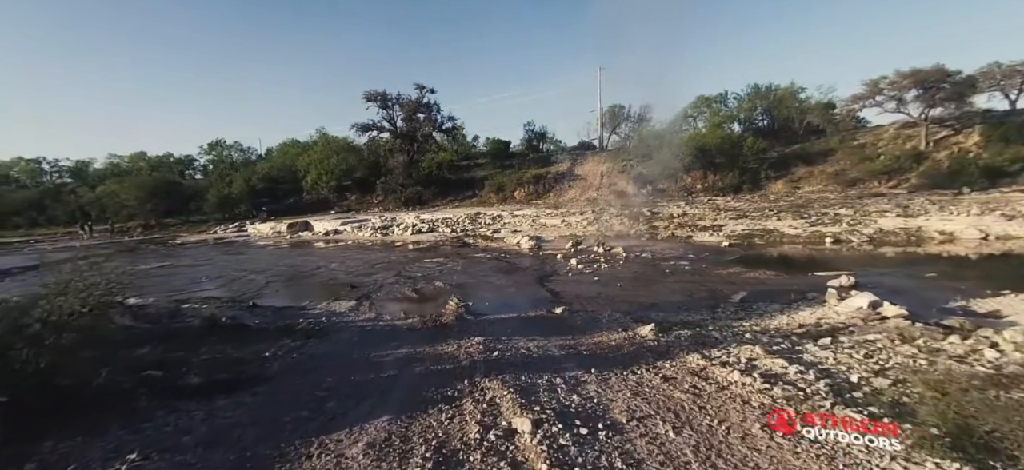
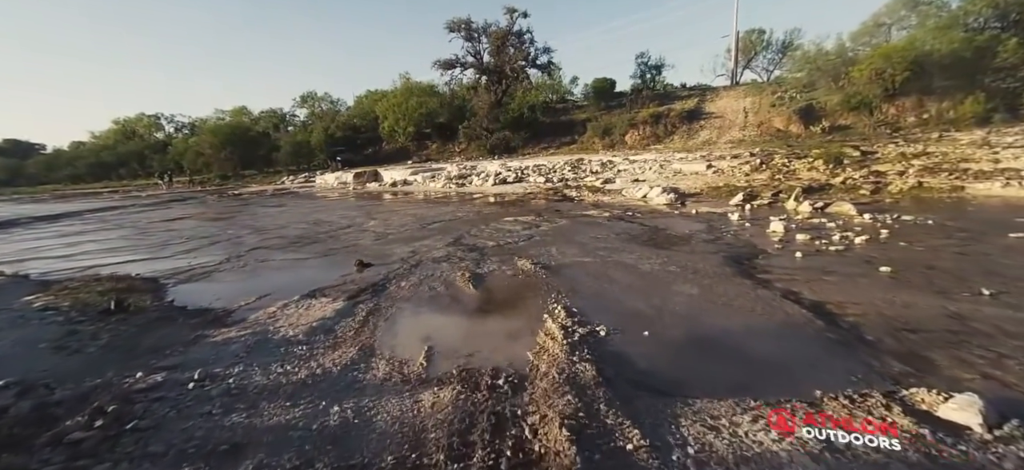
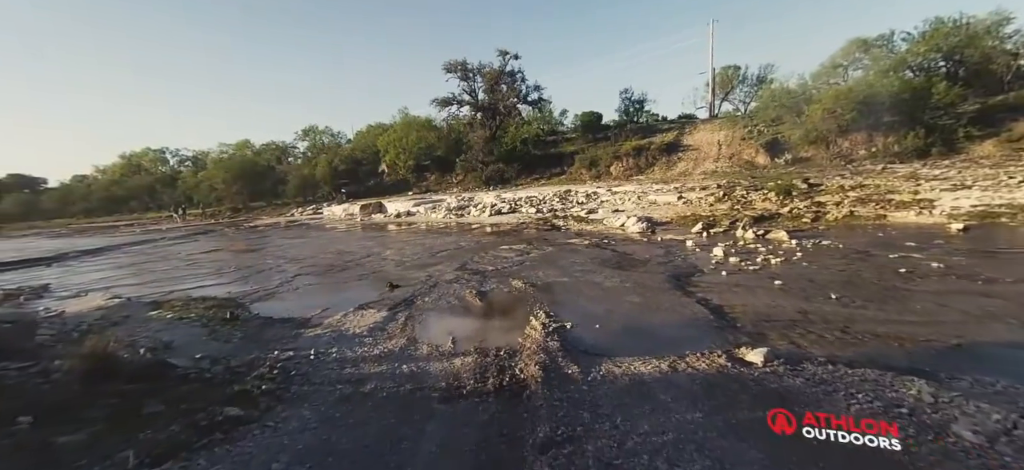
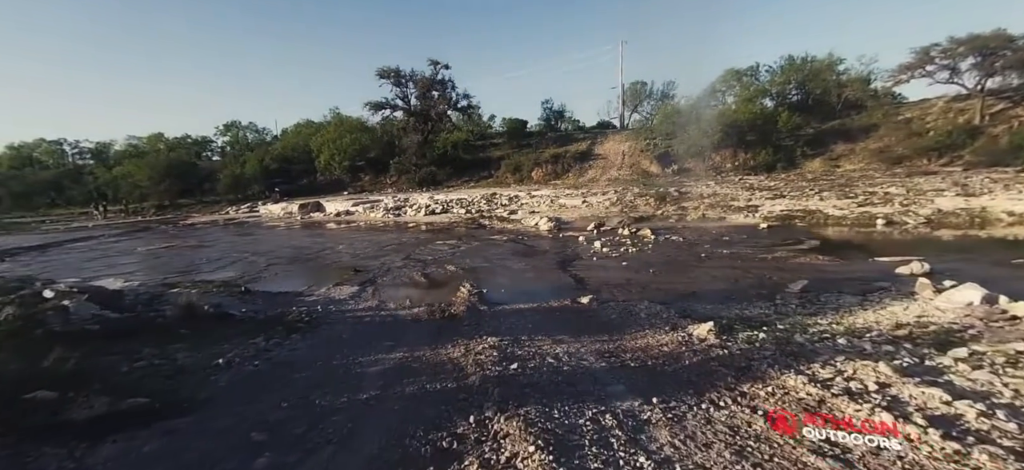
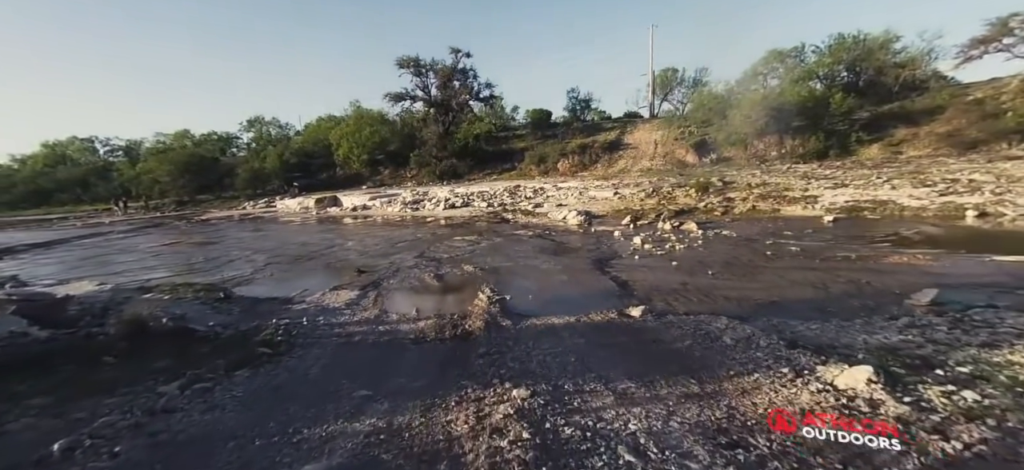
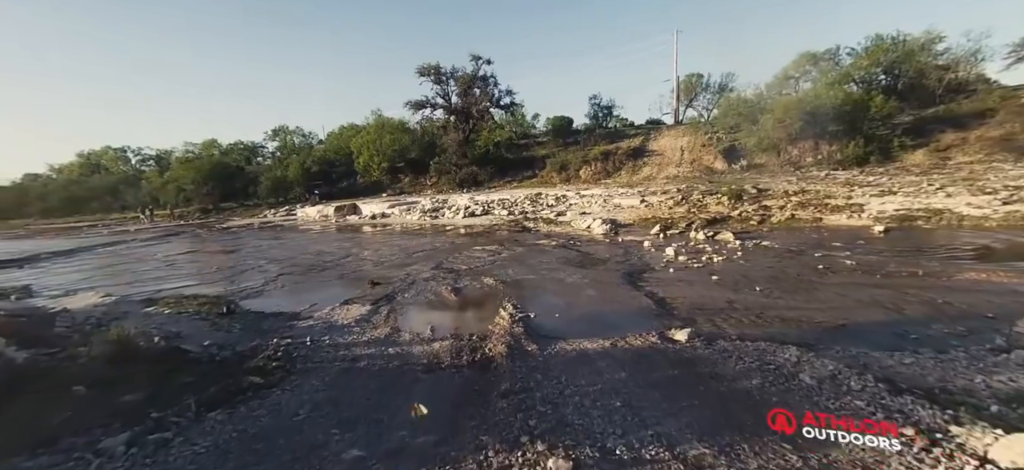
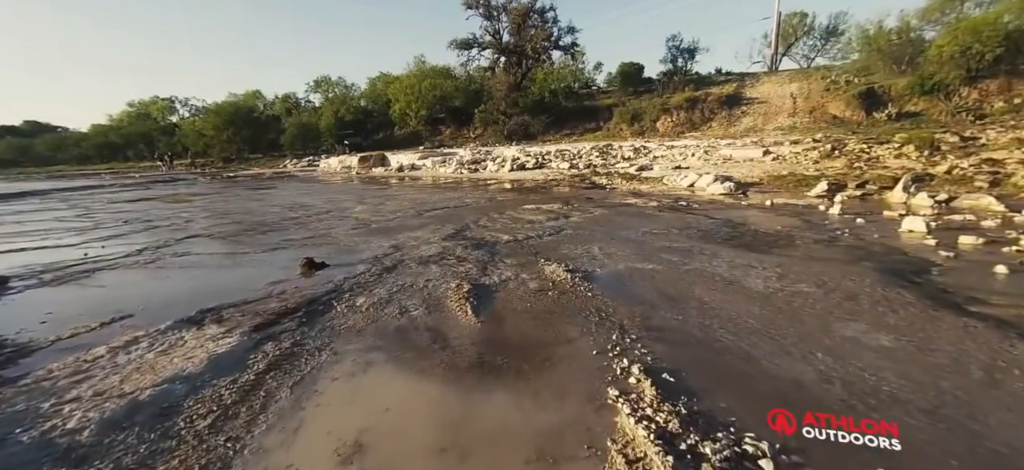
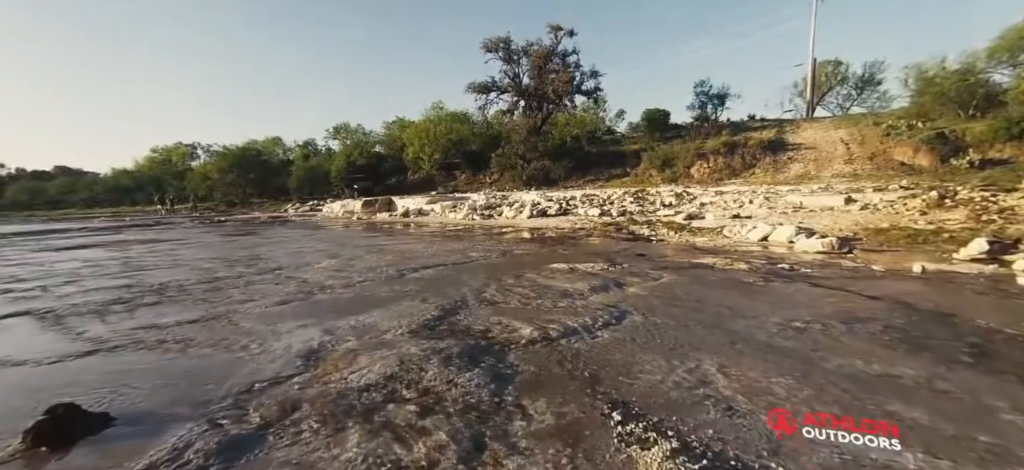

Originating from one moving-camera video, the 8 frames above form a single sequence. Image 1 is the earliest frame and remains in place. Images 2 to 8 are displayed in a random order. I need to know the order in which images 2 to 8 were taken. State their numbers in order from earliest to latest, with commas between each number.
4, 5, 6, 3, 2, 7, 8
